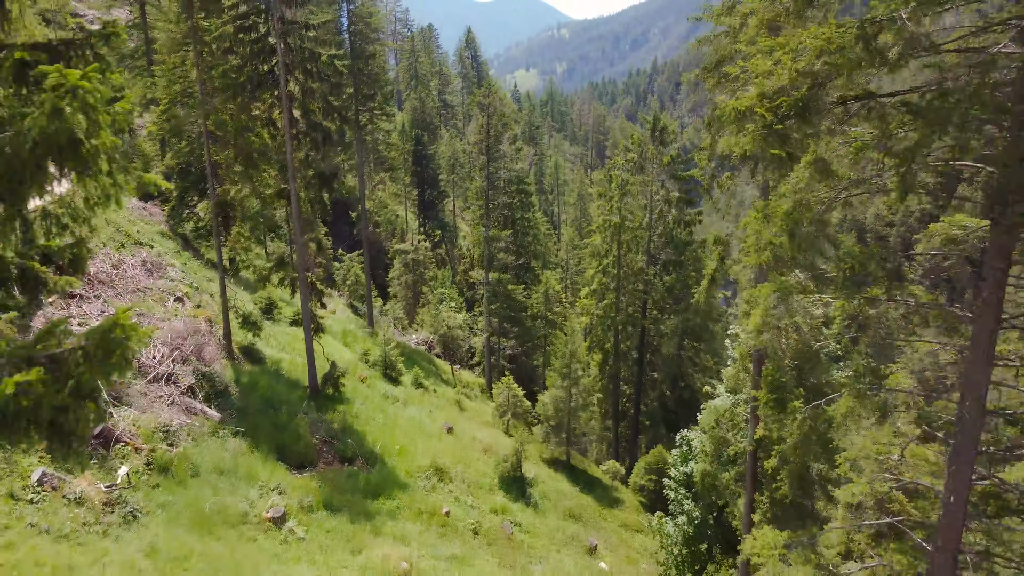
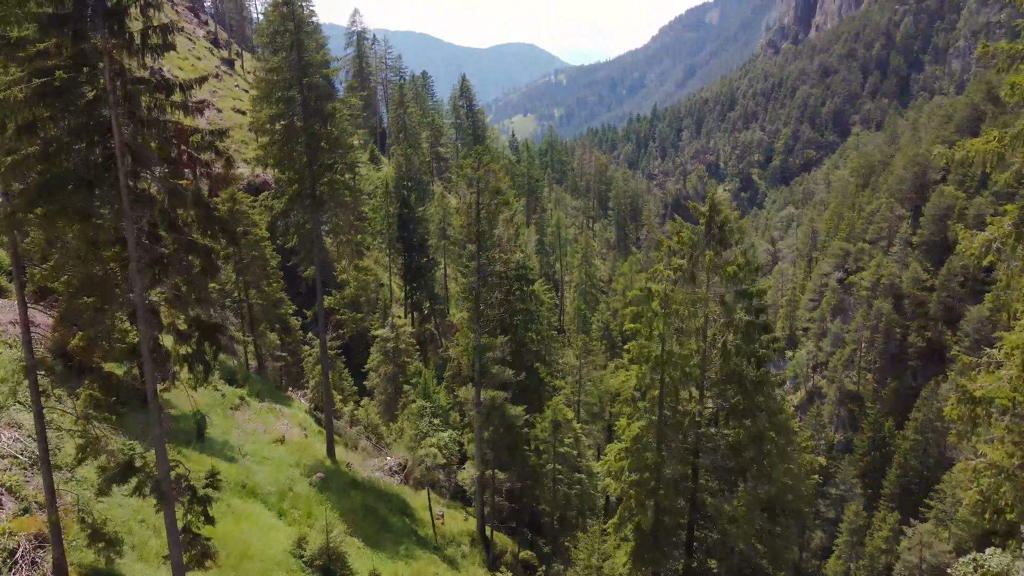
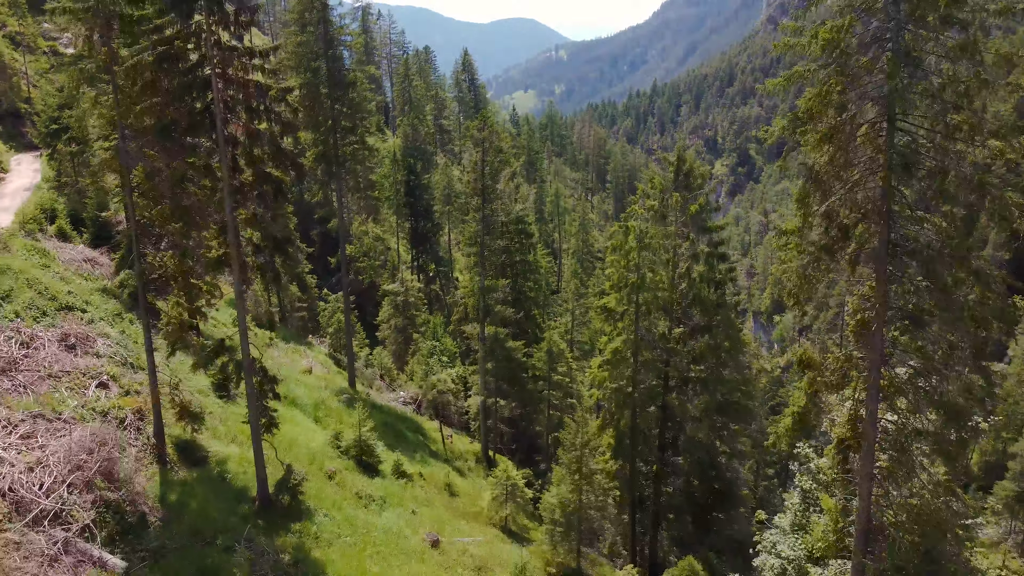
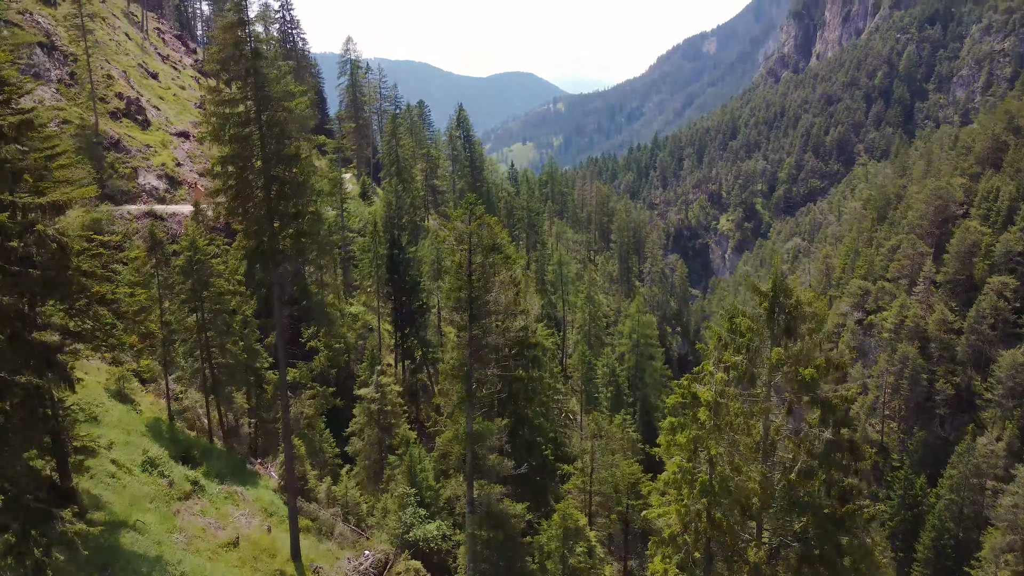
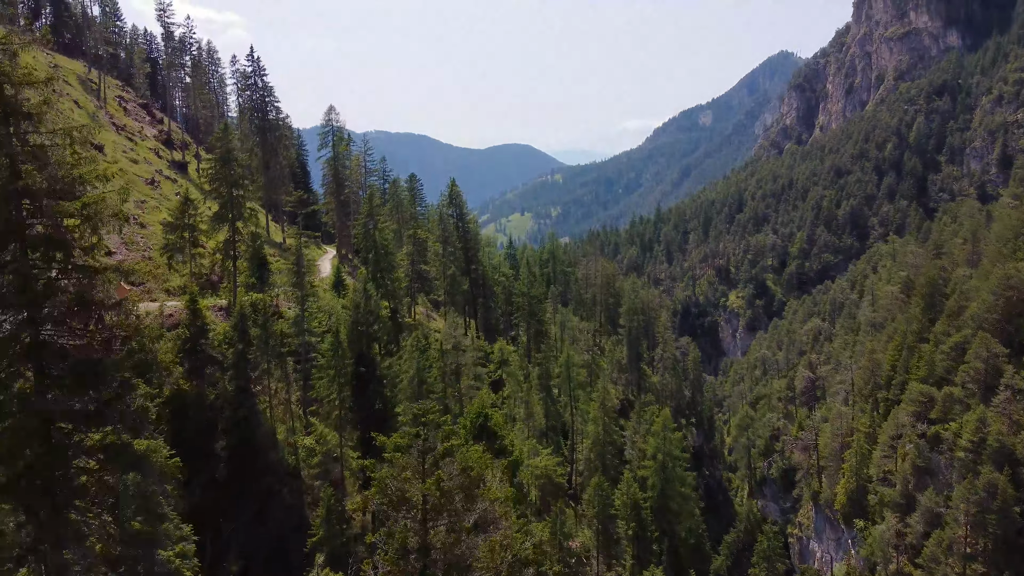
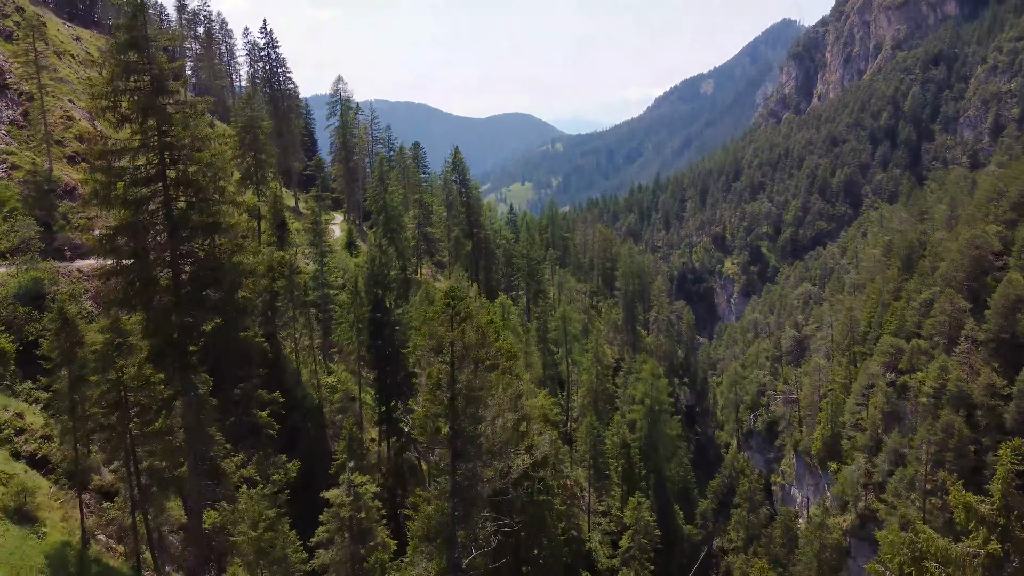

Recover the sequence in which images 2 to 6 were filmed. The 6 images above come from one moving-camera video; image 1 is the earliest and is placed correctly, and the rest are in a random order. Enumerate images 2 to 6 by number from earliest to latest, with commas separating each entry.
3, 2, 4, 6, 5
